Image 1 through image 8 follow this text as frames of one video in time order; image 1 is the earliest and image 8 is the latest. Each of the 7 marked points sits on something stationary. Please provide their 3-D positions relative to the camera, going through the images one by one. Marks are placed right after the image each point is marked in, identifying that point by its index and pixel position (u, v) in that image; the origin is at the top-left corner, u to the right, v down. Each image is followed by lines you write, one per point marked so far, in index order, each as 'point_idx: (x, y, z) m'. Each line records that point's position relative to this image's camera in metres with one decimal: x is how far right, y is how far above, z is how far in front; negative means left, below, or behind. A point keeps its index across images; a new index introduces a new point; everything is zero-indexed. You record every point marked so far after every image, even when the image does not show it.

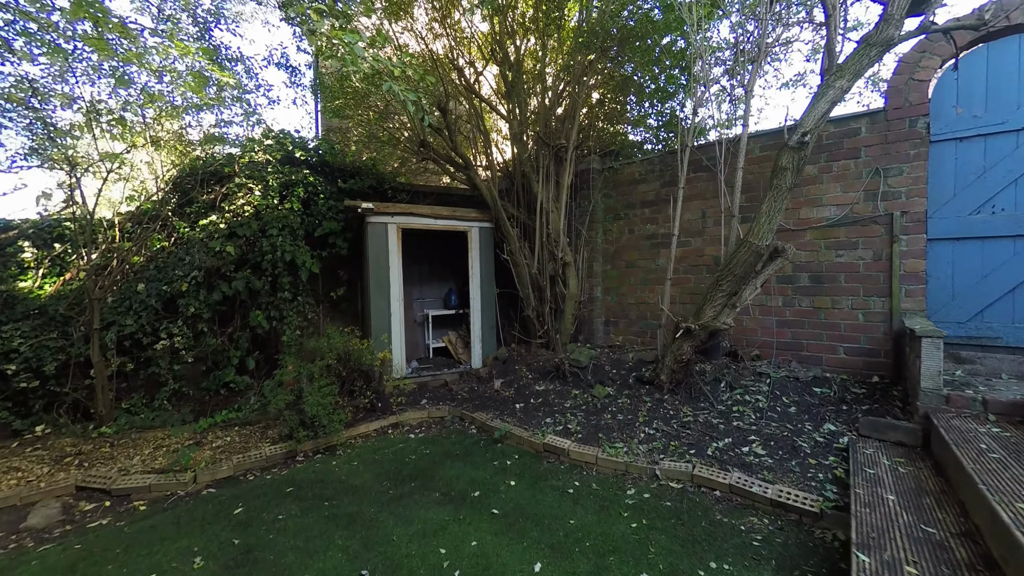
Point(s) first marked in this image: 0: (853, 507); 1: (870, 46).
0: (+1.6, -1.1, +1.7) m
1: (+2.3, +1.6, +2.5) m
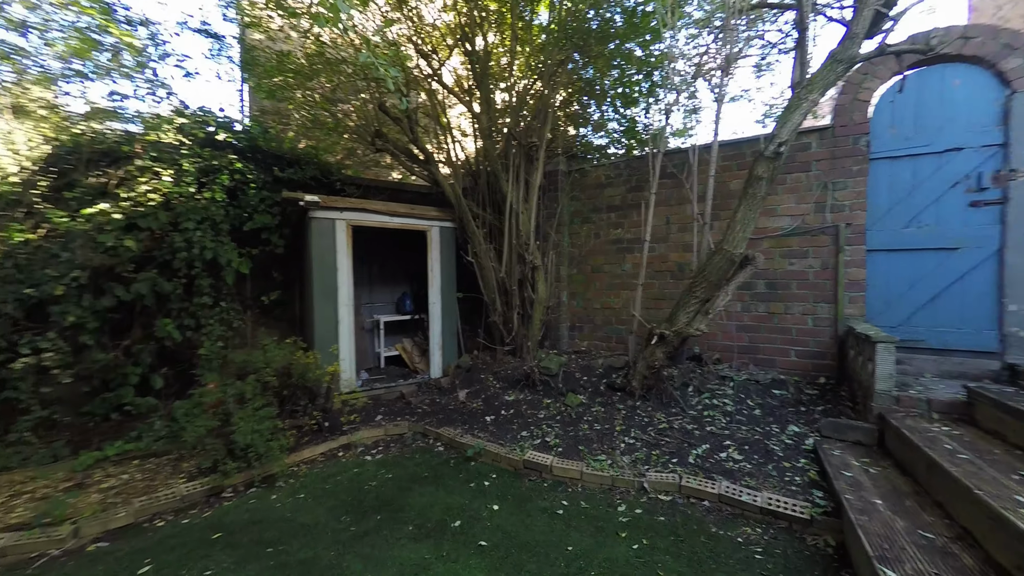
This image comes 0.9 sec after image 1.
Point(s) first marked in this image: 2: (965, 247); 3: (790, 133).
0: (+1.6, -1.2, +1.8) m
1: (+2.2, +1.6, +2.6) m
2: (+3.6, +0.3, +3.2) m
3: (+1.9, +1.1, +2.7) m
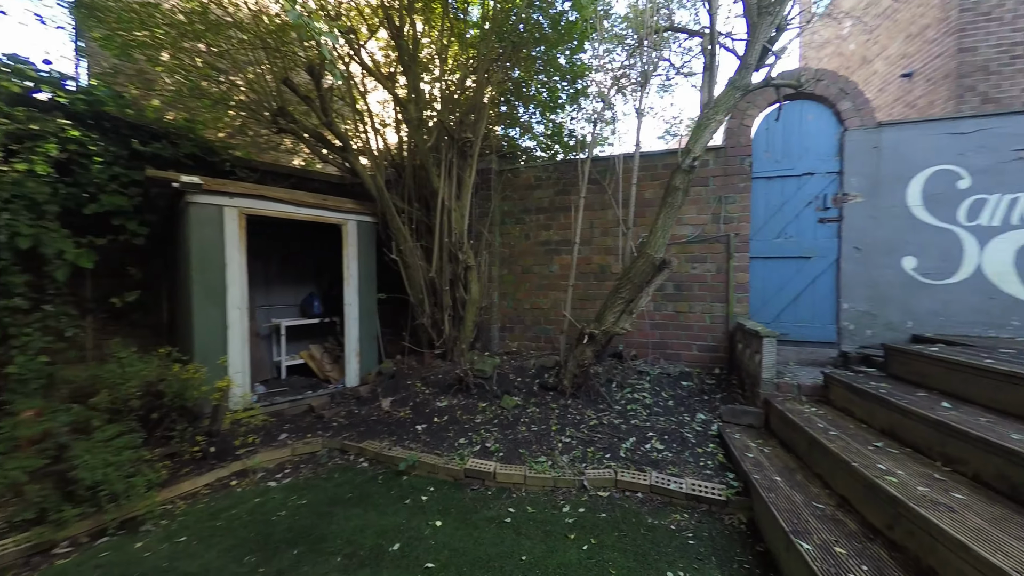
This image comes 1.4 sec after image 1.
0: (+1.4, -1.2, +2.1) m
1: (+1.7, +1.5, +3.0) m
2: (+3.0, +0.3, +3.9) m
3: (+1.4, +1.1, +3.0) m
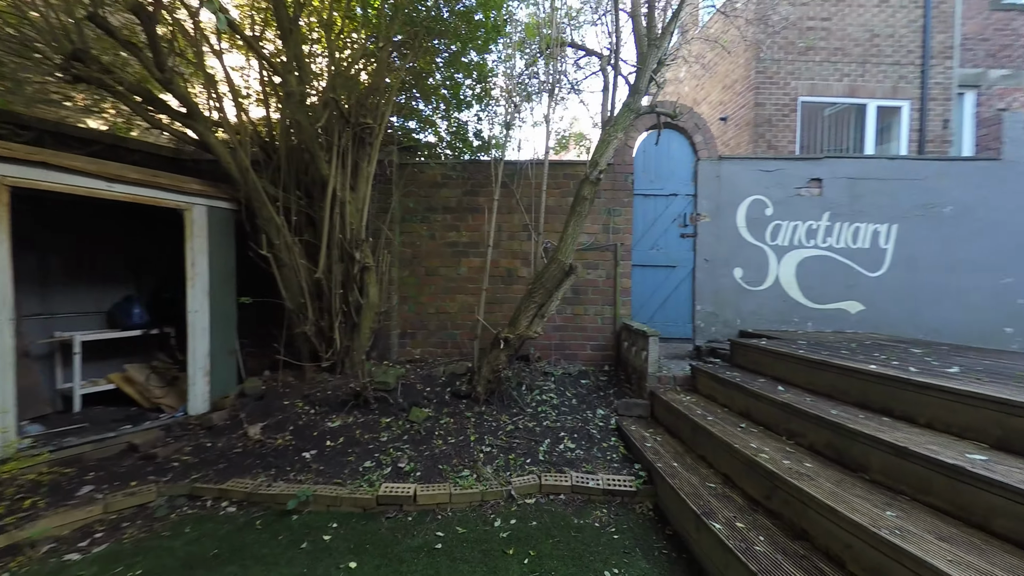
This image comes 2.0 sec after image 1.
0: (+1.0, -1.2, +2.3) m
1: (+1.0, +1.5, +3.3) m
2: (+1.9, +0.3, +4.6) m
3: (+0.8, +1.1, +3.2) m
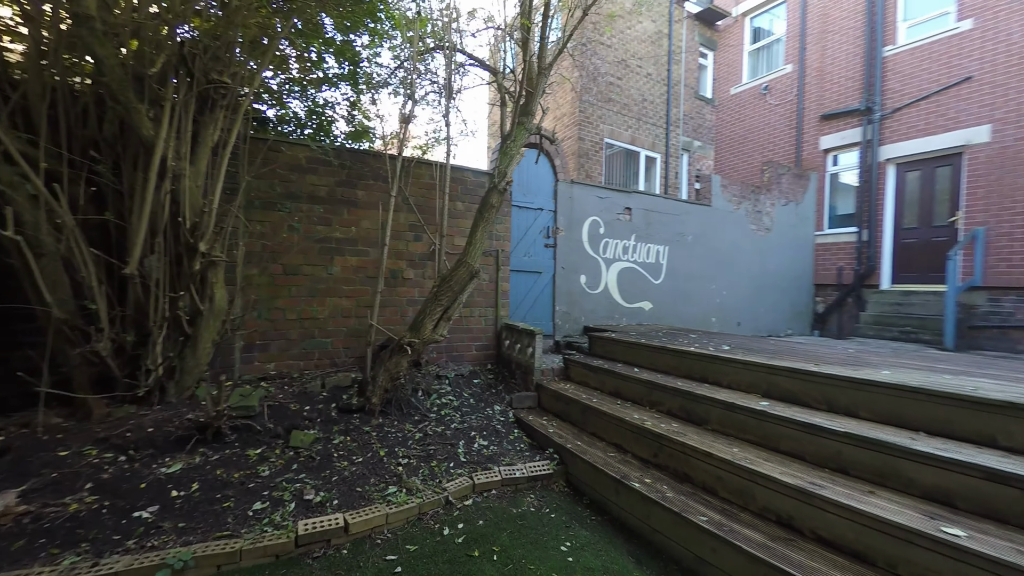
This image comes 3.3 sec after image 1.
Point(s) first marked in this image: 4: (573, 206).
0: (+0.5, -1.2, +2.7) m
1: (+0.1, +1.5, +3.7) m
2: (+0.4, +0.2, +5.2) m
3: (-0.1, +1.1, +3.4) m
4: (+0.9, +1.1, +5.3) m
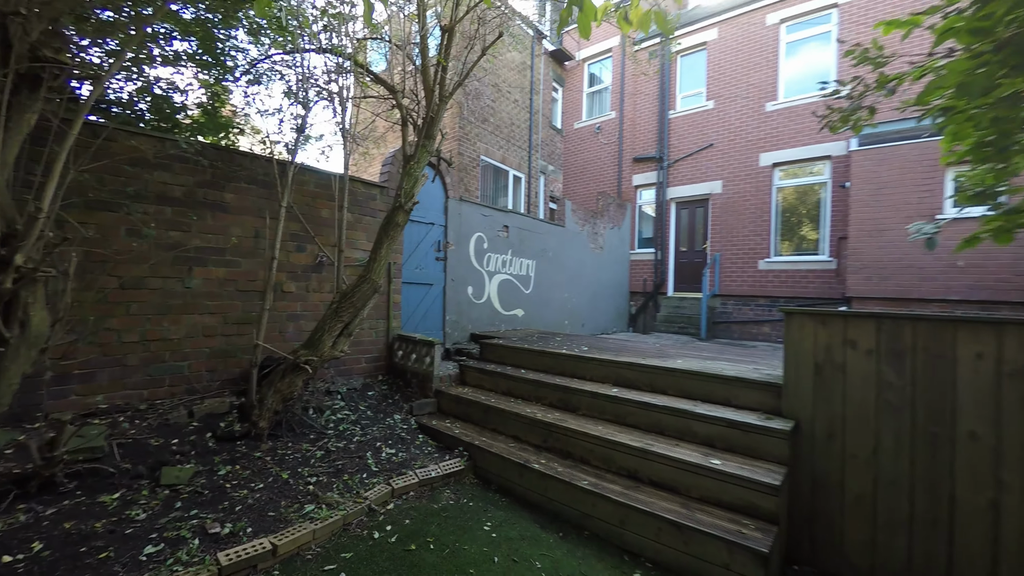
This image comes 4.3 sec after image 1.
0: (-0.2, -1.3, +3.1) m
1: (-0.9, +1.3, +3.9) m
2: (-1.1, +0.1, +5.4) m
3: (-1.0, +0.9, +3.6) m
4: (-0.8, +1.0, +5.7) m
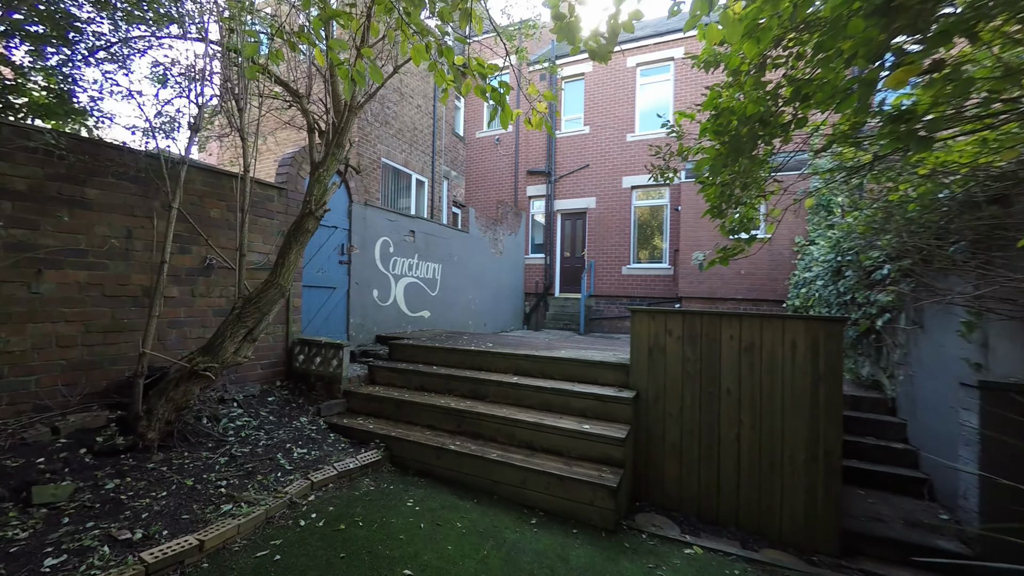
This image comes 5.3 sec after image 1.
0: (-1.0, -1.4, +3.4) m
1: (-1.9, +1.3, +4.1) m
2: (-2.5, 0.0, +5.4) m
3: (-2.0, +0.9, +3.8) m
4: (-2.3, +0.9, +5.8) m
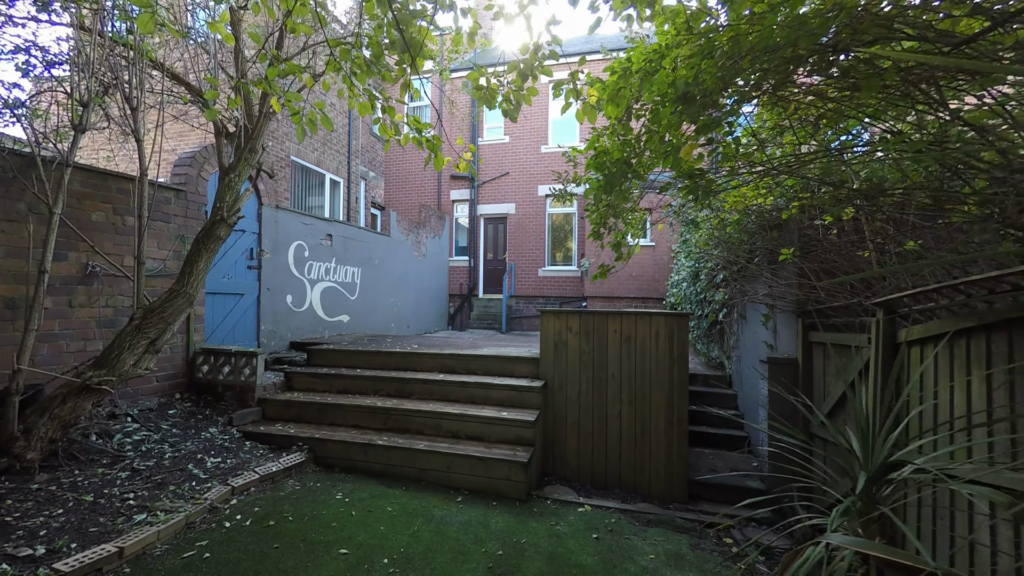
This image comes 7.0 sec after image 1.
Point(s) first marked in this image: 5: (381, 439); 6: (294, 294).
0: (-1.8, -1.4, +3.6) m
1: (-2.8, +1.2, +4.0) m
2: (-3.7, -0.1, +5.2) m
3: (-2.8, +0.8, +3.7) m
4: (-3.5, +0.9, +5.6) m
5: (-1.3, -1.5, +3.6) m
6: (-3.4, -0.1, +5.9) m
